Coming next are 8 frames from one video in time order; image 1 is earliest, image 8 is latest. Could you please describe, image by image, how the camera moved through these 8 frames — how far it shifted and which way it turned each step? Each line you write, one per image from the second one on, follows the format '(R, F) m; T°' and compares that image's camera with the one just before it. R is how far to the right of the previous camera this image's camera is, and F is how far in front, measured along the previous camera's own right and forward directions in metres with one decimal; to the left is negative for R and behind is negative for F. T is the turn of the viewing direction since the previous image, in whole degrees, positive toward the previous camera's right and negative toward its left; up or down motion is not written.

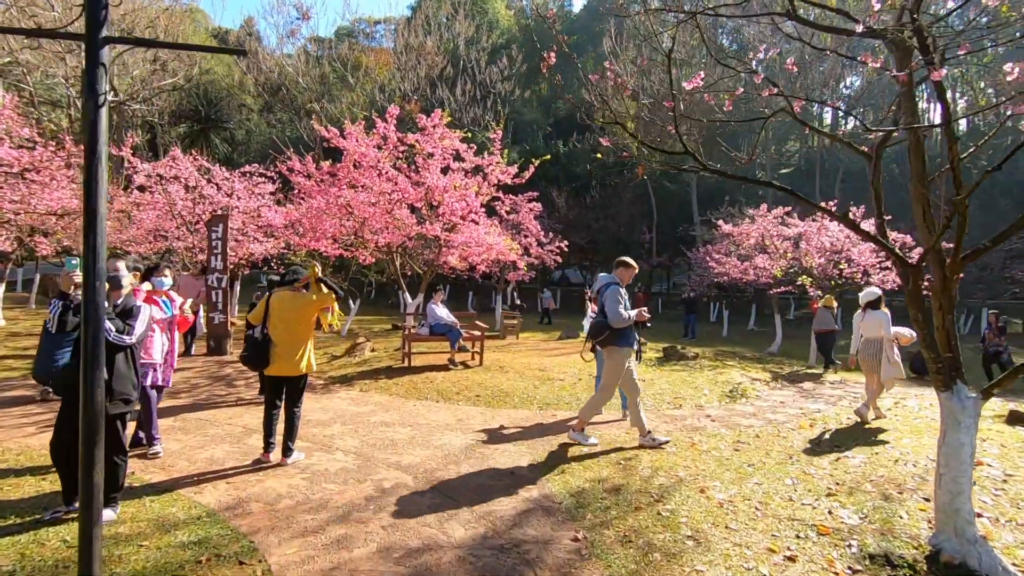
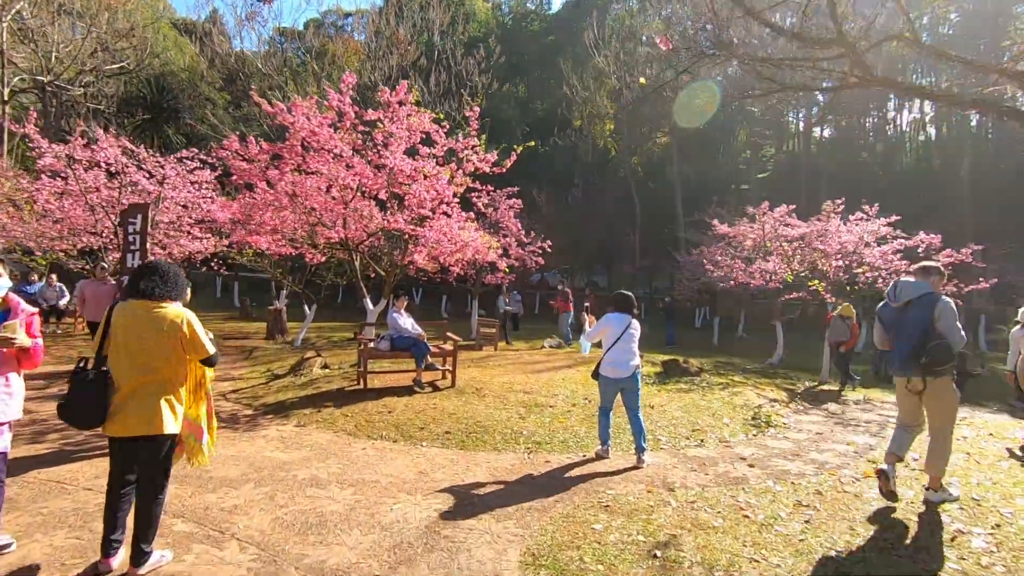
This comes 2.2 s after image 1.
(0.0, +1.6) m; +3°
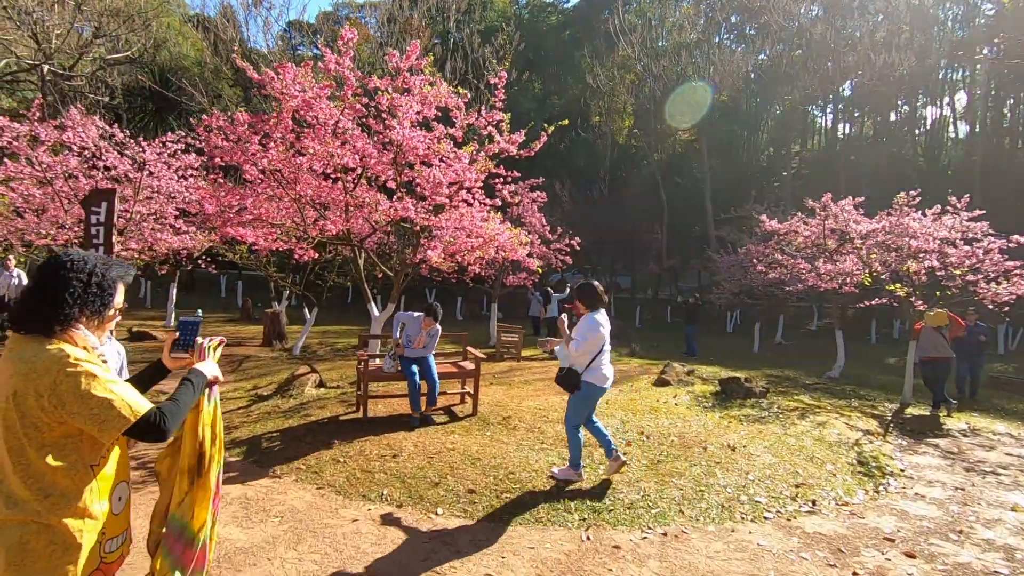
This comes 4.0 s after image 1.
(-0.3, +1.6) m; -1°
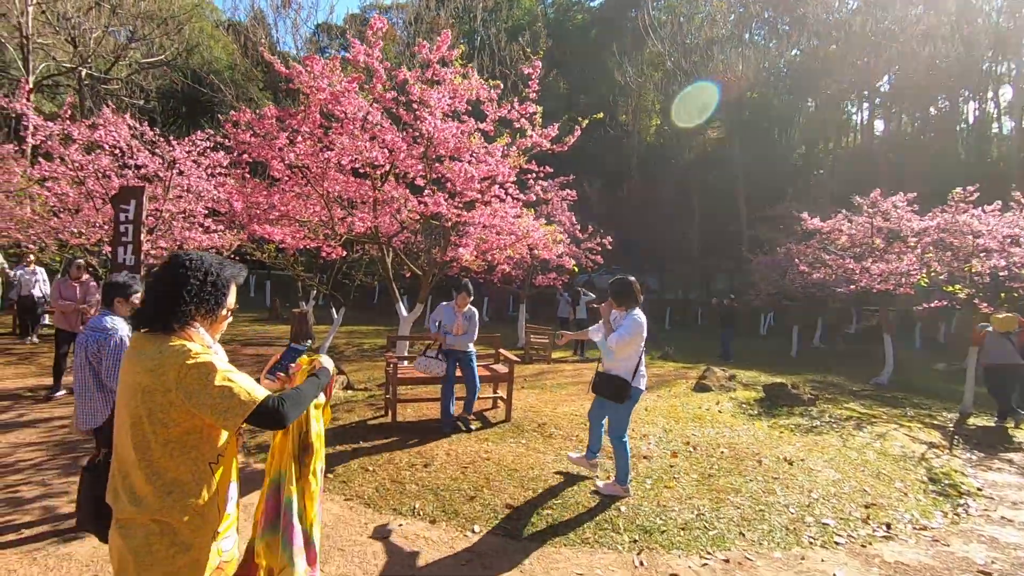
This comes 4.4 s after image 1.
(-0.1, +0.3) m; -3°
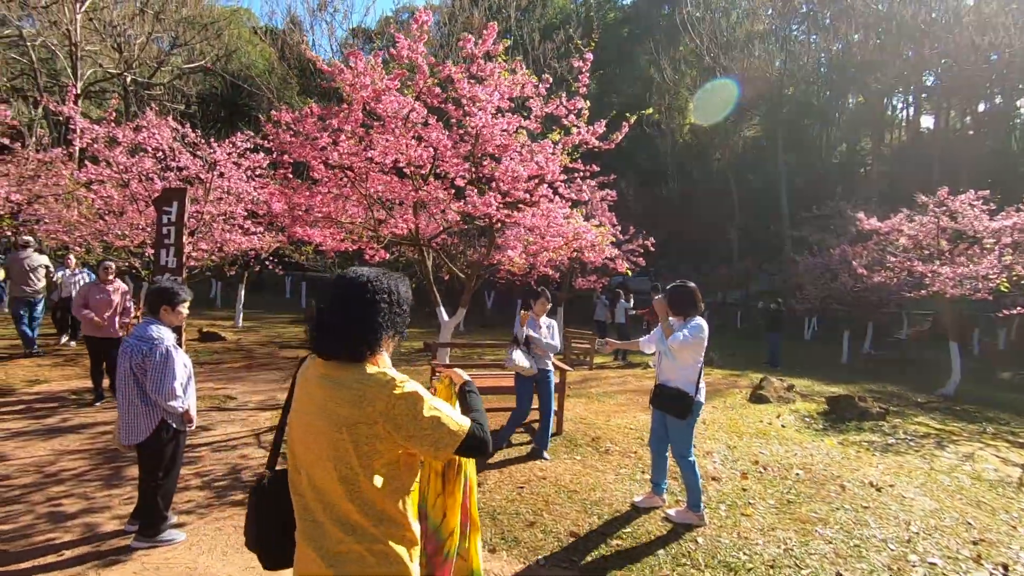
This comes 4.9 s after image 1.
(-0.3, +0.3) m; -3°
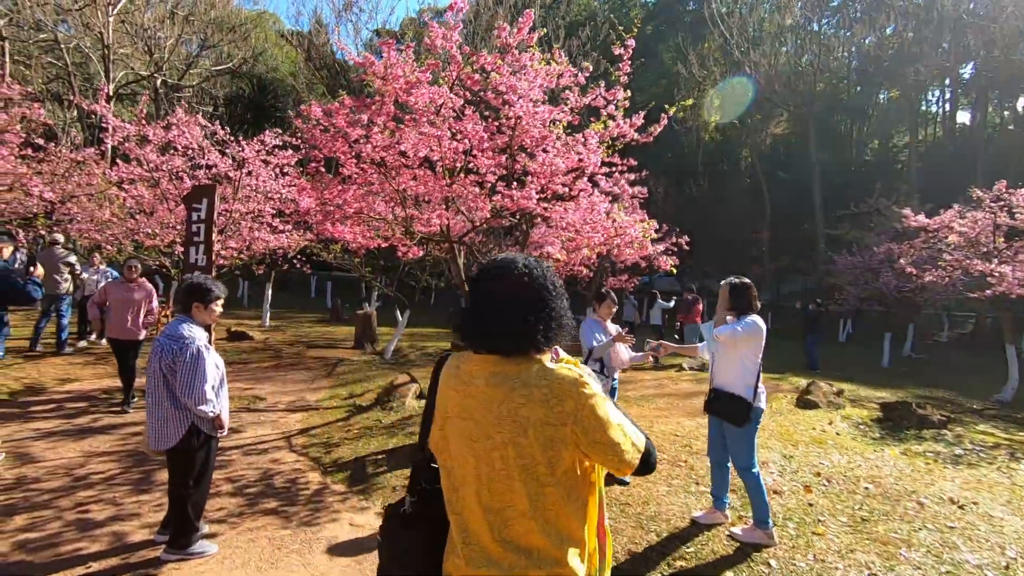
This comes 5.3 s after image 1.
(-0.2, +0.3) m; -2°
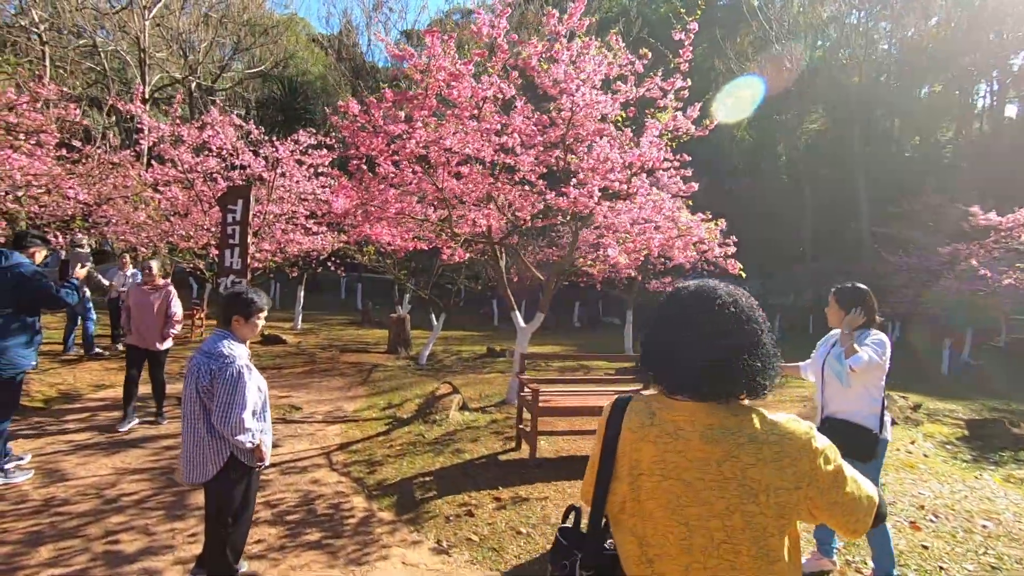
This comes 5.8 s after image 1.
(-0.3, +0.4) m; -3°
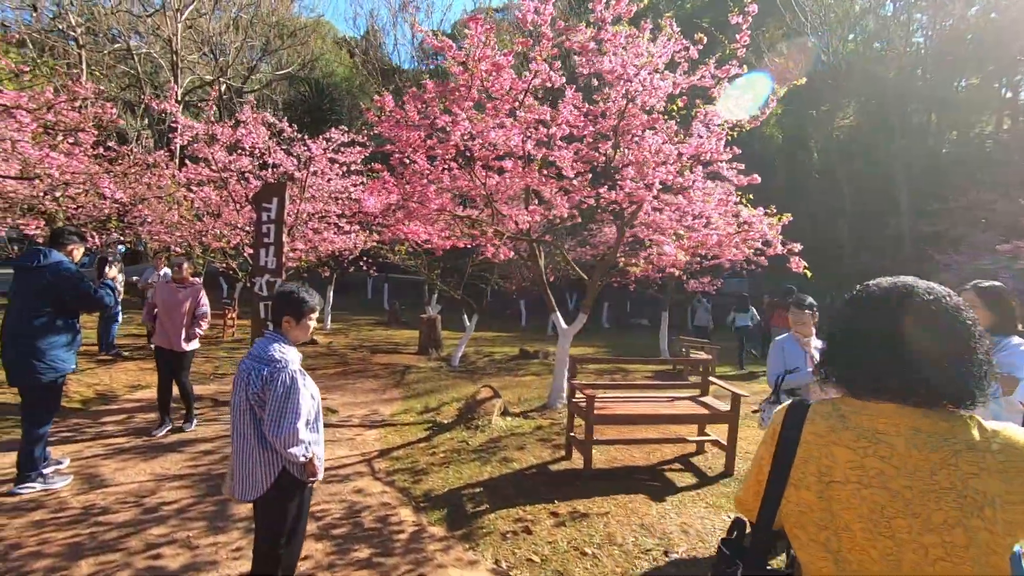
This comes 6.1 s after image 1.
(-0.3, +0.3) m; -2°
